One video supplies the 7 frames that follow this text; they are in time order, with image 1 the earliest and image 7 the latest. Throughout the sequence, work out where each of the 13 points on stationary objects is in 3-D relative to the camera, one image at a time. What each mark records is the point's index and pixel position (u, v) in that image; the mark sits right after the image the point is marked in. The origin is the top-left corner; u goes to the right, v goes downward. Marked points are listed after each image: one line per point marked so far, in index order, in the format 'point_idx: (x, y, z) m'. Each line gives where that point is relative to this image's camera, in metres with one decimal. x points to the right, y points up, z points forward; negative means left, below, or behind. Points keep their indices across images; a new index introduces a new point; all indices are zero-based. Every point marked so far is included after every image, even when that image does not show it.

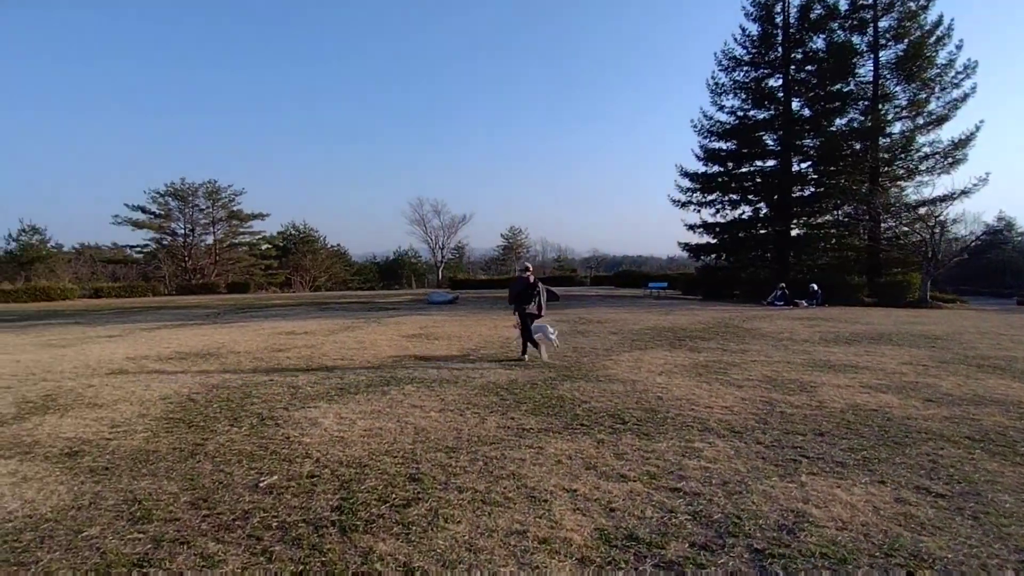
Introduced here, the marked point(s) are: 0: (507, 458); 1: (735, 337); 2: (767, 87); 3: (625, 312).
0: (0.0, -0.8, +2.9) m
1: (+3.0, -0.7, +7.9) m
2: (+8.3, +6.6, +19.5) m
3: (+2.4, -0.5, +12.7) m
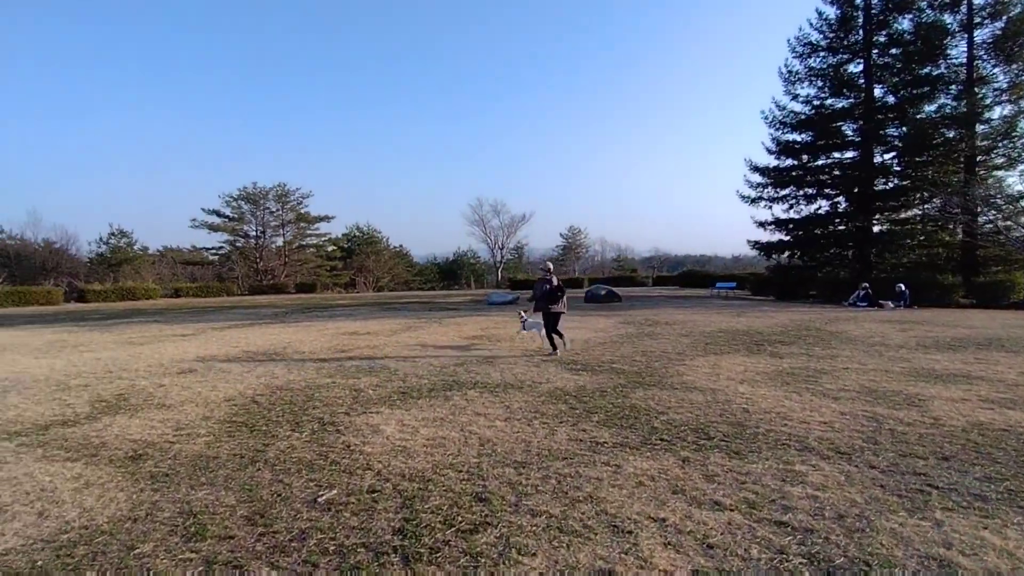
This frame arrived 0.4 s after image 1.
0: (+0.3, -0.8, +2.7) m
1: (+3.8, -0.7, +7.3) m
2: (+10.3, +6.6, +18.3) m
3: (+3.7, -0.5, +12.1) m
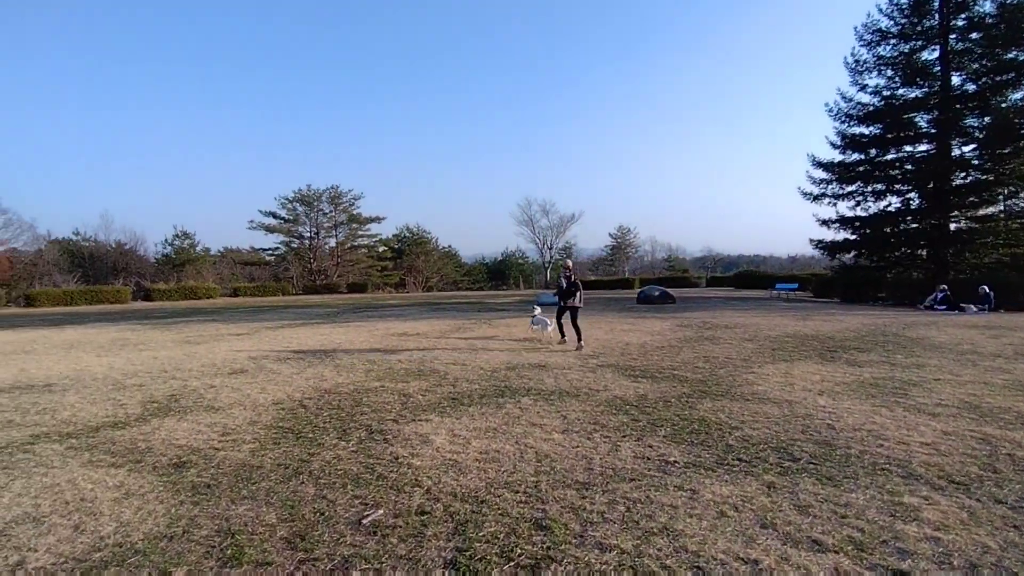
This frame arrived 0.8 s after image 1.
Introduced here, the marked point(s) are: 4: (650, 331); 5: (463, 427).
0: (+0.6, -0.9, +2.4) m
1: (+4.4, -0.7, +6.7) m
2: (+11.8, +6.5, +17.1) m
3: (+4.7, -0.6, +11.5) m
4: (+2.2, -0.7, +9.4) m
5: (-0.3, -0.8, +3.6) m
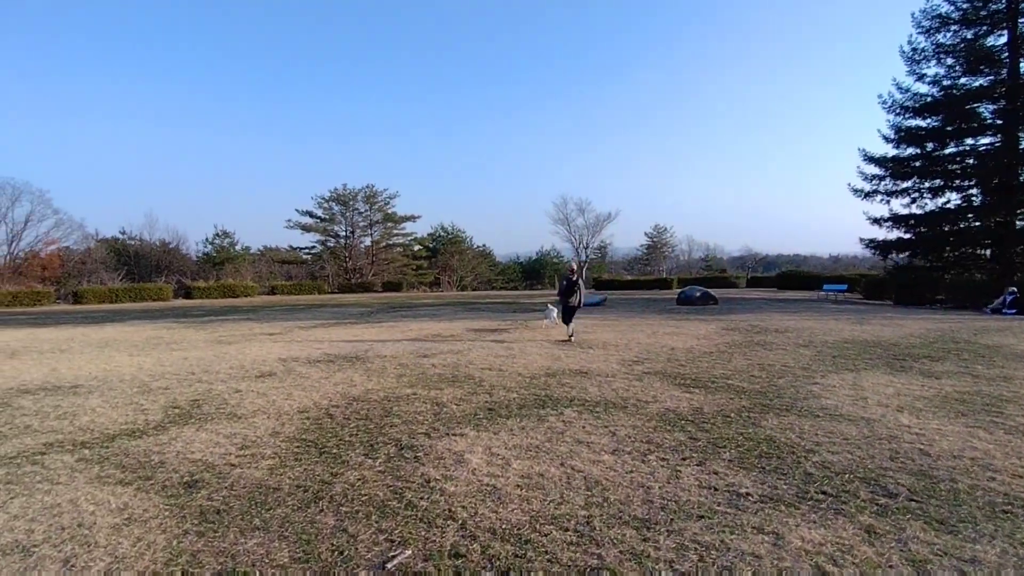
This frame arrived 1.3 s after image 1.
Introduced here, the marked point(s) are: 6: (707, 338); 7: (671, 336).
0: (+0.7, -0.9, +2.0) m
1: (+4.8, -0.7, +6.1) m
2: (+12.8, +6.5, +16.1) m
3: (+5.4, -0.6, +10.9) m
4: (+2.7, -0.7, +8.9) m
5: (-0.1, -0.8, +3.2) m
6: (+2.7, -0.7, +8.4) m
7: (+2.3, -0.7, +8.7) m
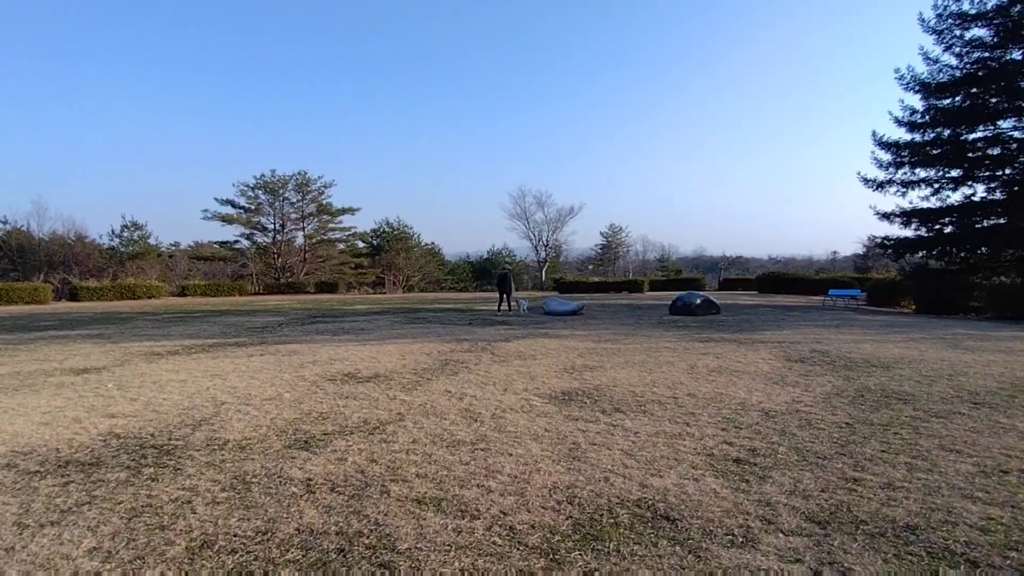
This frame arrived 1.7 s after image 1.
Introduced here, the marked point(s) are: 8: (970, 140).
0: (+1.0, -1.0, -1.3) m
1: (+4.7, -0.8, +3.2) m
2: (+11.8, +6.3, +13.8) m
3: (+4.8, -0.7, +8.0) m
4: (+2.4, -0.8, +5.7) m
5: (+0.1, -1.0, -0.1) m
6: (+2.4, -0.8, +5.2) m
7: (+2.0, -0.8, +5.5) m
8: (+11.3, +3.7, +14.7) m
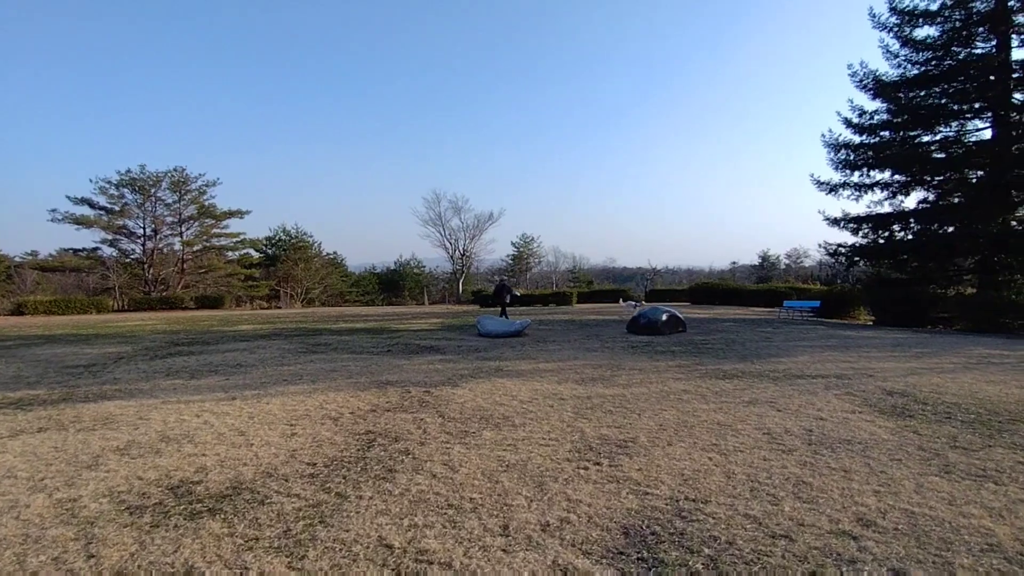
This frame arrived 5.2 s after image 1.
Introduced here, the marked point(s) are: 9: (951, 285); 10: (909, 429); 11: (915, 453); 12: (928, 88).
0: (+2.0, -1.0, -3.6) m
1: (+4.9, -0.9, +1.4) m
2: (+10.2, +6.1, +13.1) m
3: (+4.3, -0.9, +6.2) m
4: (+2.2, -0.9, +3.6) m
5: (+0.9, -1.0, -2.6) m
6: (+2.4, -0.9, +3.1) m
7: (+1.9, -0.9, +3.3) m
8: (+9.6, +3.4, +14.0) m
9: (+10.2, +0.1, +13.9) m
10: (+2.6, -0.9, +3.9) m
11: (+2.3, -0.9, +3.4) m
12: (+9.9, +4.7, +14.2) m
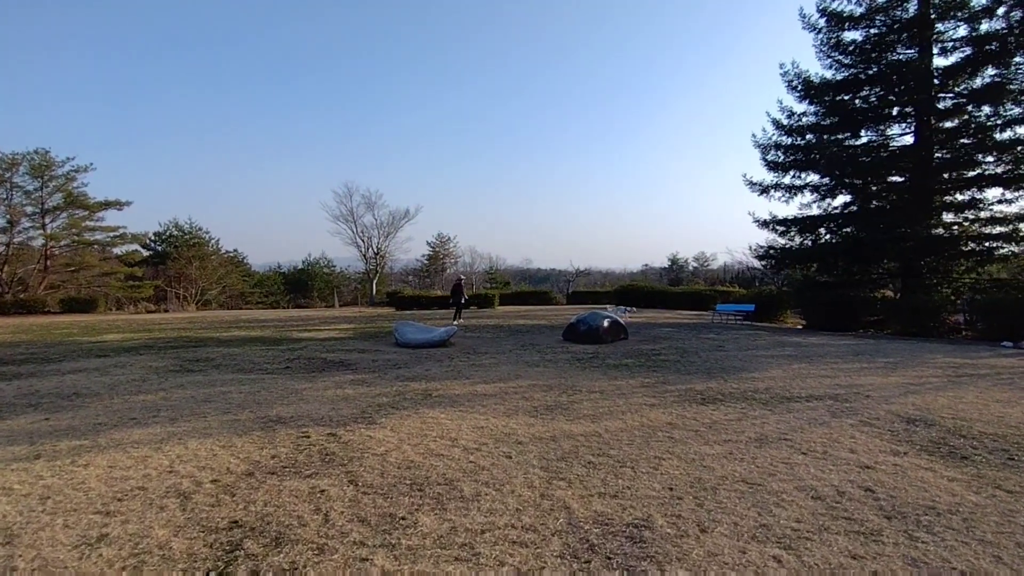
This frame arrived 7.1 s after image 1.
0: (+2.8, -1.0, -4.6) m
1: (+5.0, -0.9, +0.8) m
2: (+8.6, +6.1, +13.2) m
3: (+3.7, -0.9, +5.4) m
4: (+2.0, -1.0, +2.6) m
5: (+1.6, -1.0, -3.7) m
6: (+2.2, -1.0, +2.1) m
7: (+1.7, -1.0, +2.2) m
8: (+7.9, +3.4, +13.9) m
9: (+8.5, 0.0, +13.9) m
10: (+2.4, -1.0, +3.0) m
11: (+2.1, -1.0, +2.4) m
12: (+8.1, +4.7, +14.1) m
